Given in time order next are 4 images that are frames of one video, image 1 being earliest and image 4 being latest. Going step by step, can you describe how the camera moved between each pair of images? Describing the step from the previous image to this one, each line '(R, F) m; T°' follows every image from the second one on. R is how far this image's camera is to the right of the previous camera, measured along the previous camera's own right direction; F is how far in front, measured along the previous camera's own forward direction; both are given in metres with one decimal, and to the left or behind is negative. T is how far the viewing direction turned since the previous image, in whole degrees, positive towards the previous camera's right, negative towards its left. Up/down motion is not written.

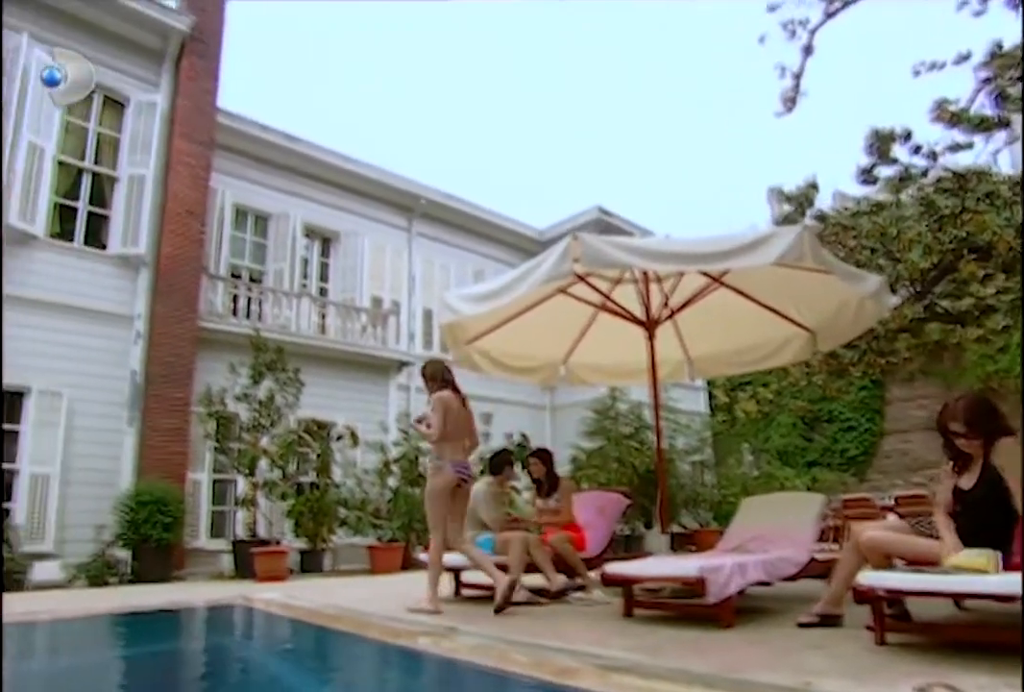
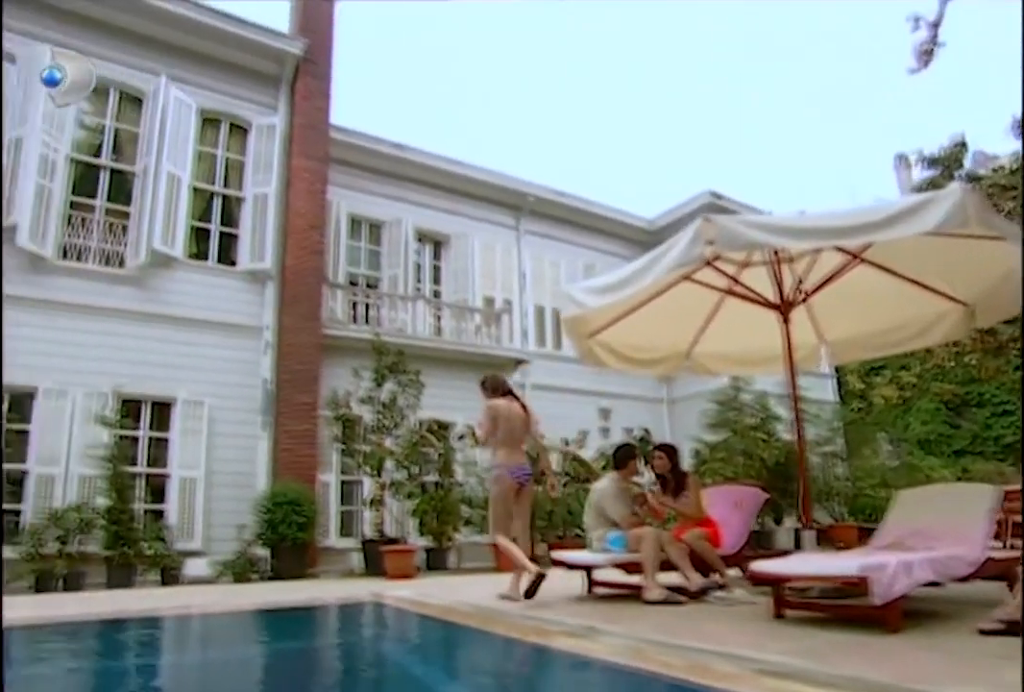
(-0.1, +0.1) m; -8°
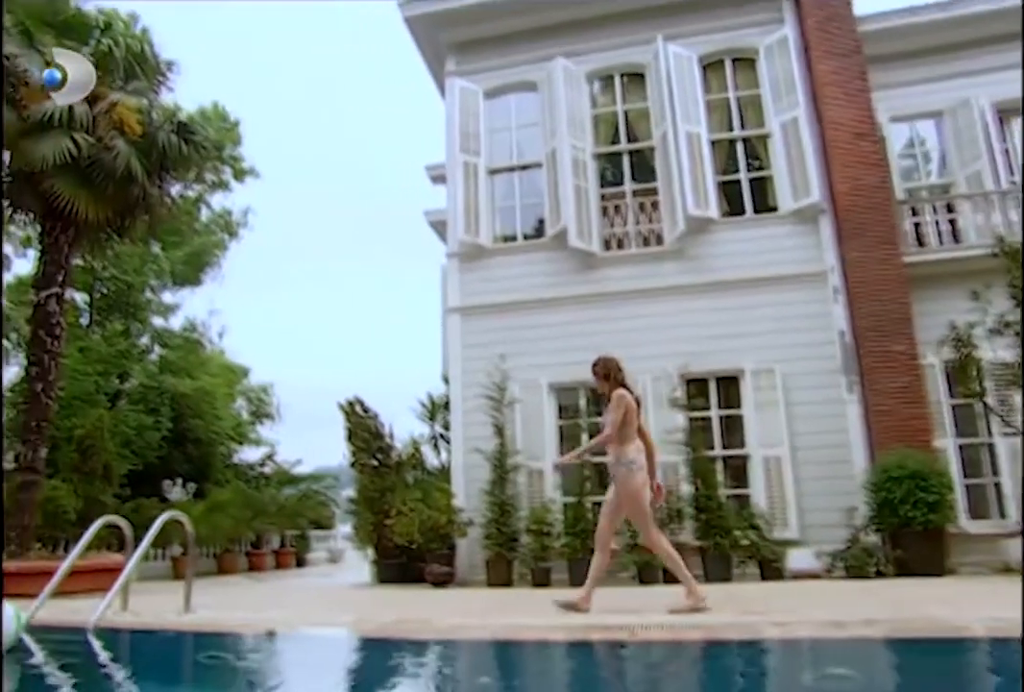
(-0.9, +1.1) m; -37°
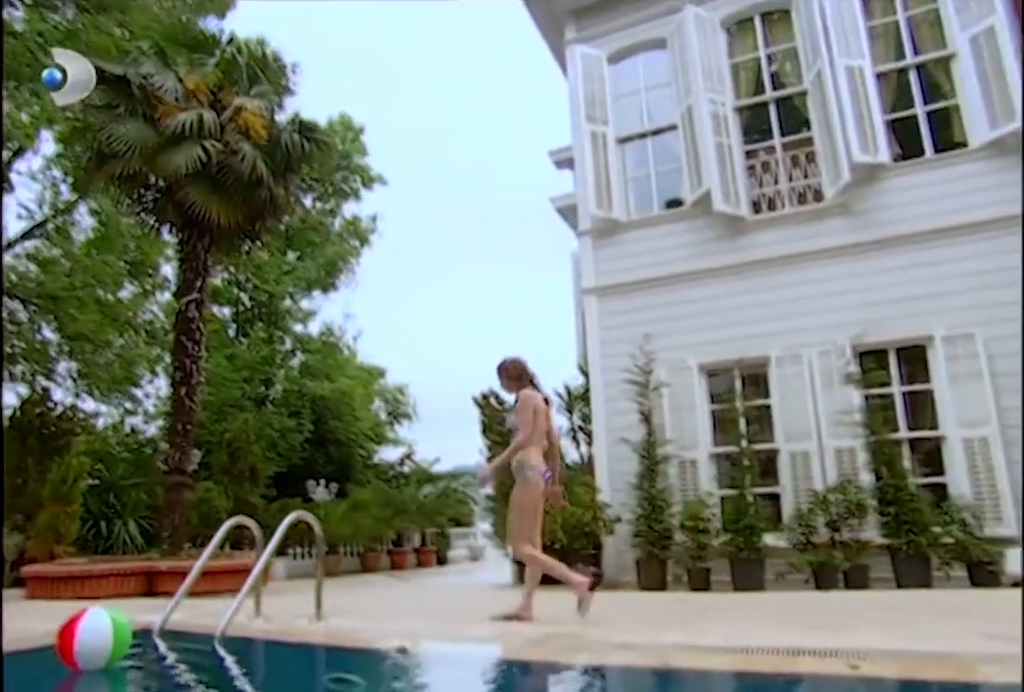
(-0.1, +0.7) m; -10°
